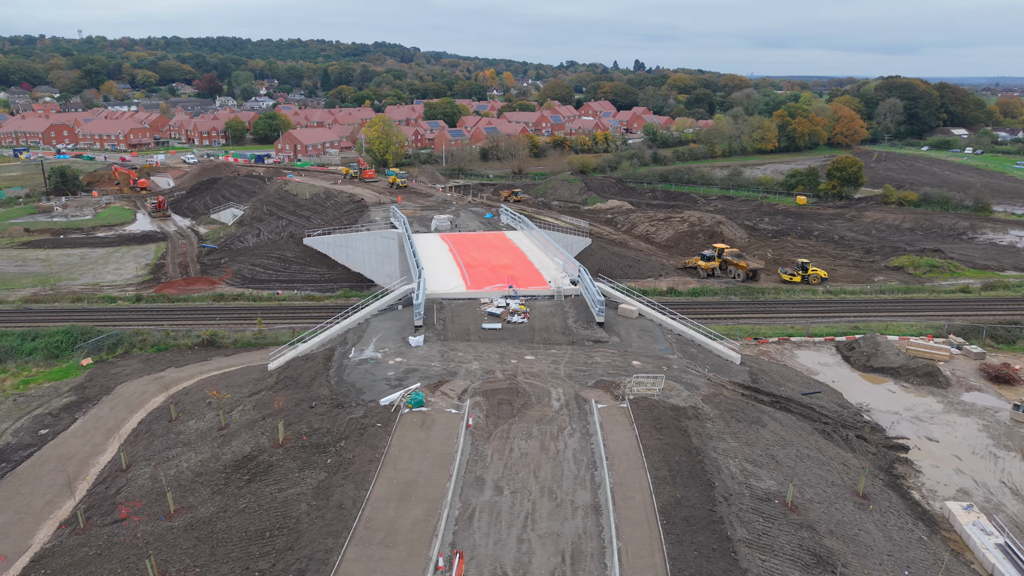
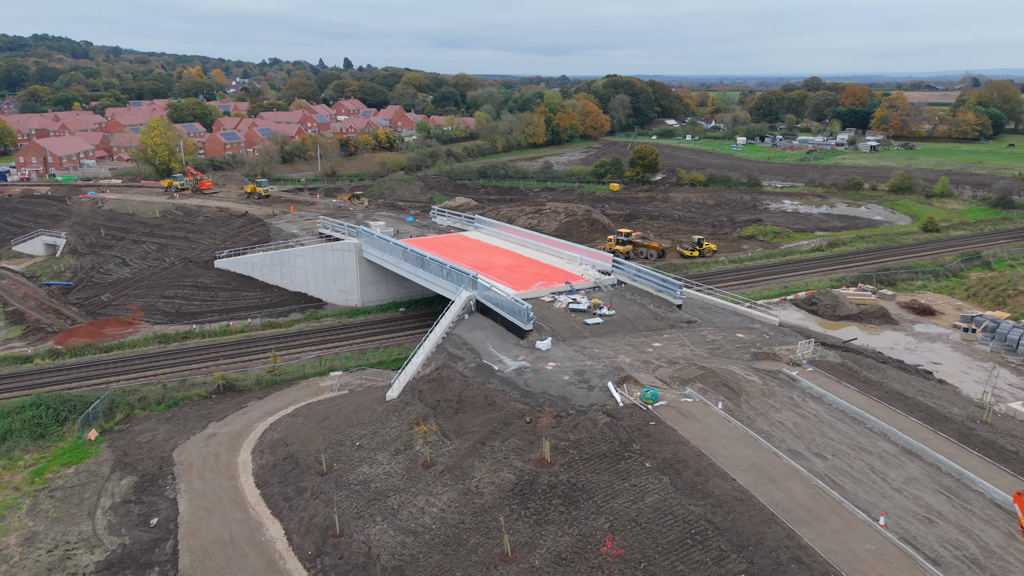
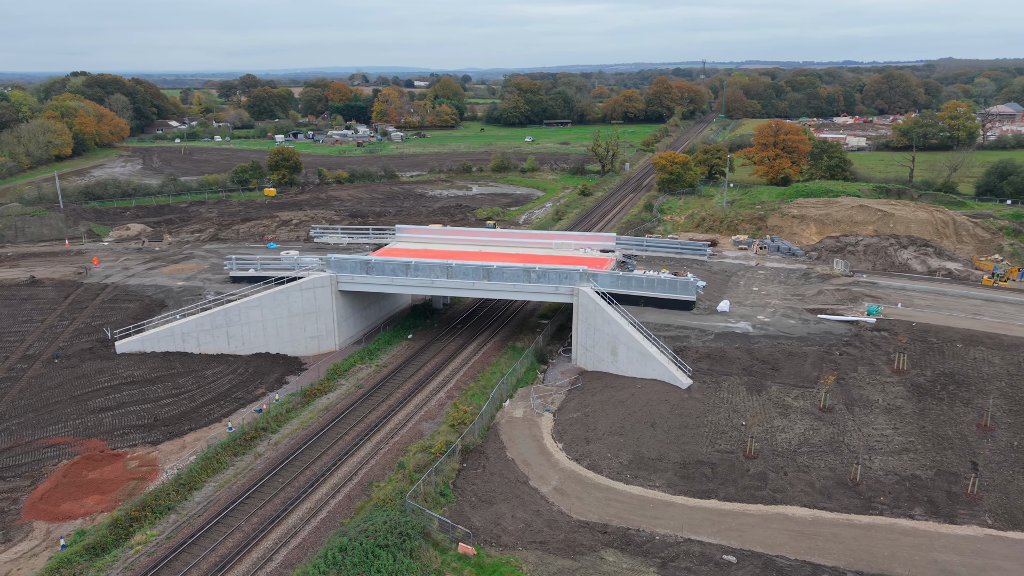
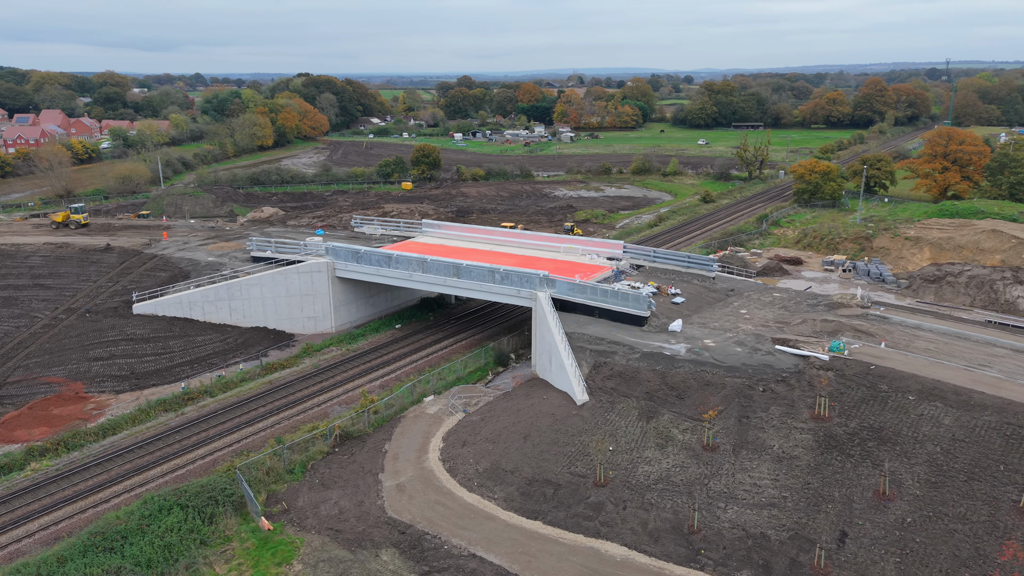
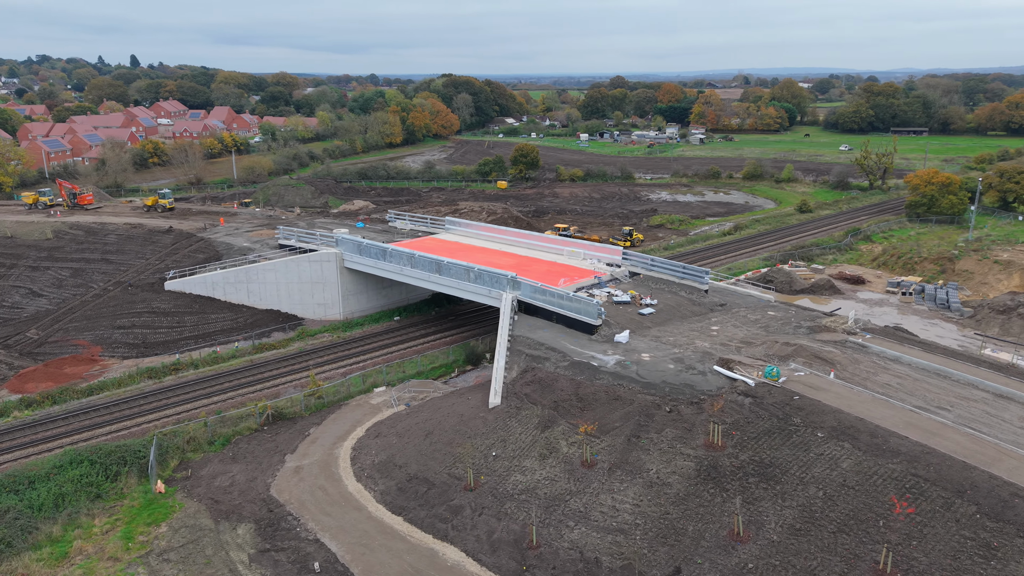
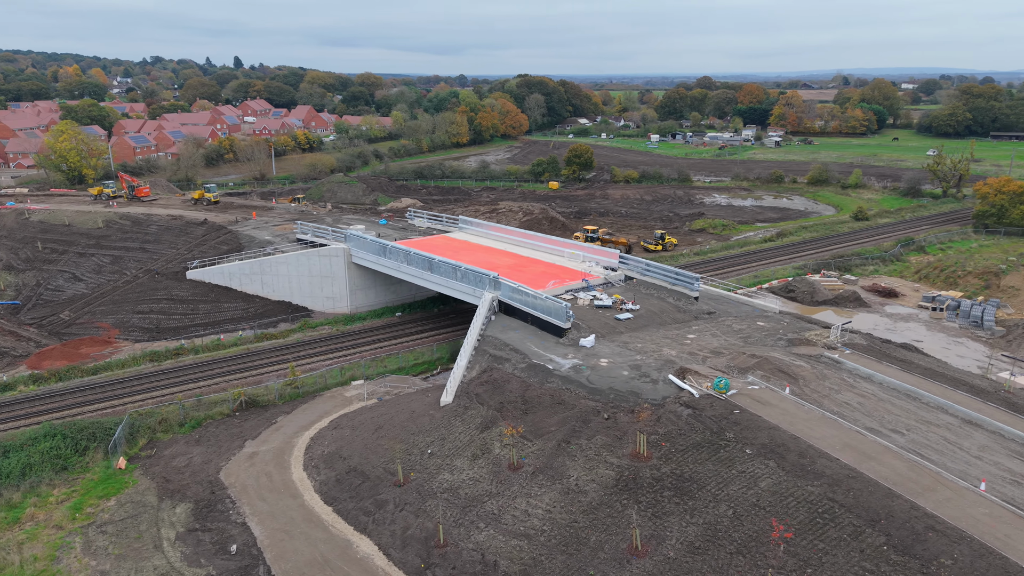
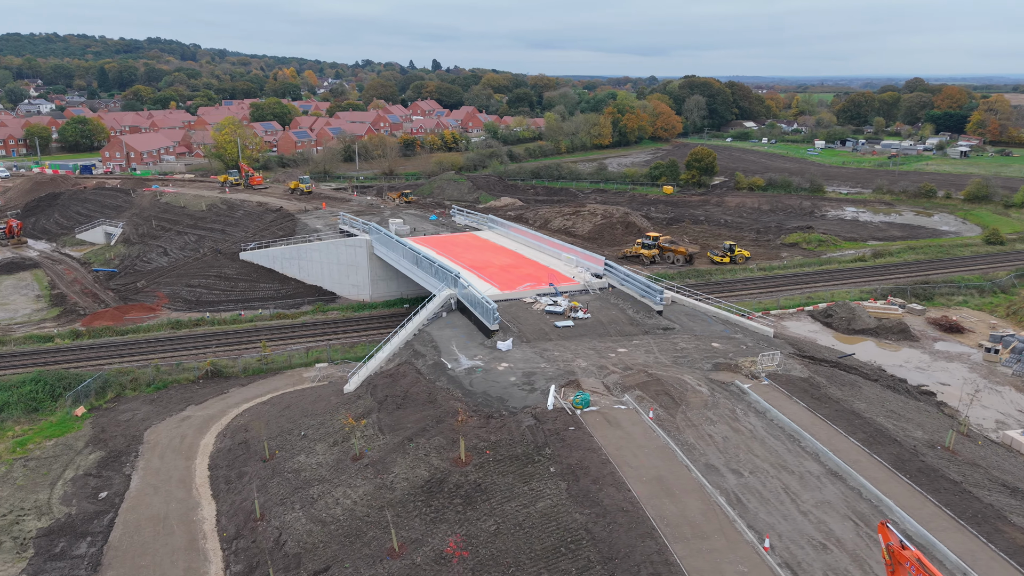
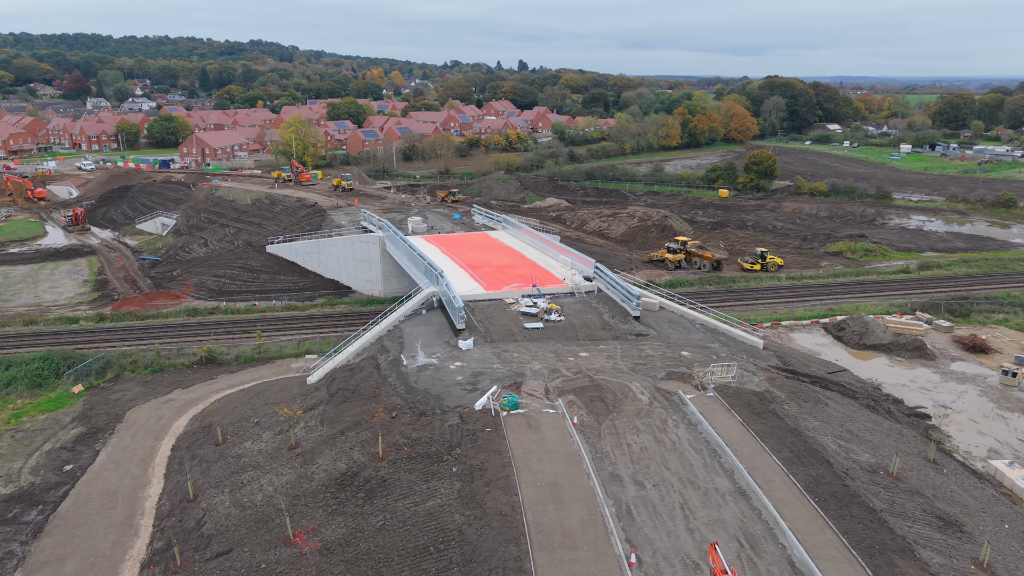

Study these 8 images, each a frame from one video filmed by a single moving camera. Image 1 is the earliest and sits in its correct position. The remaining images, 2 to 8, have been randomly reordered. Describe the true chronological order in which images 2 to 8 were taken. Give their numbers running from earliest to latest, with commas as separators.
8, 7, 2, 6, 5, 4, 3
